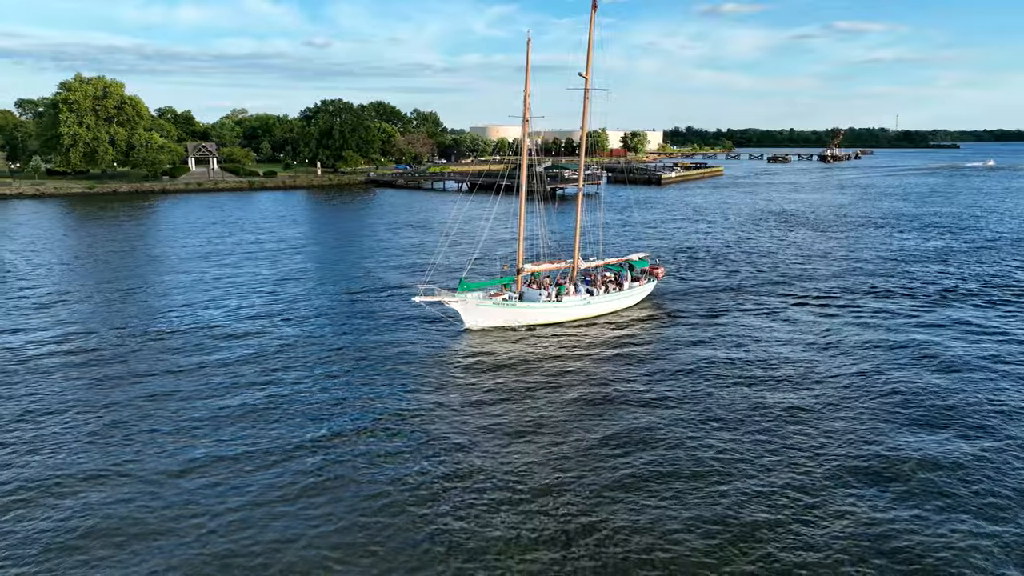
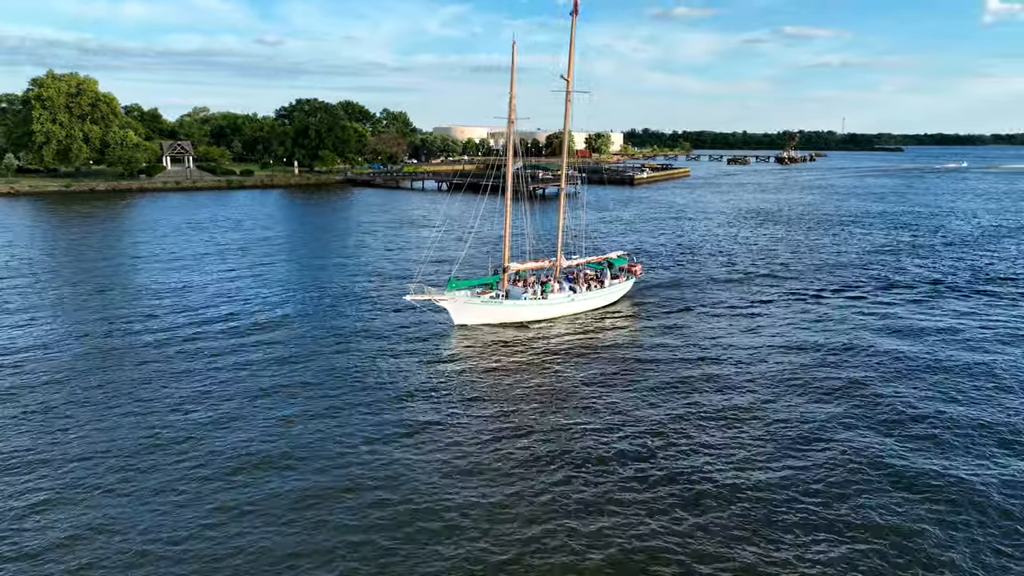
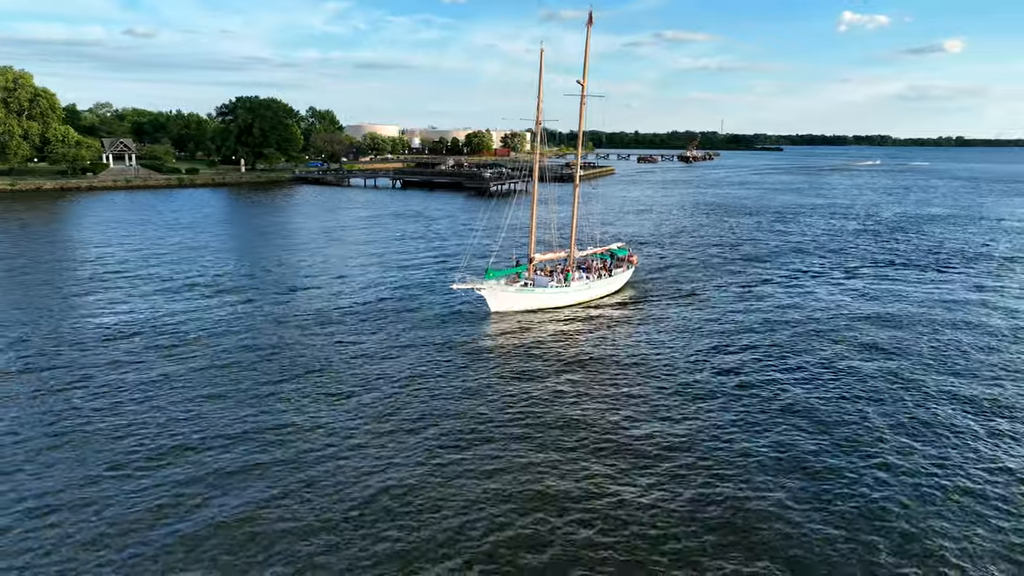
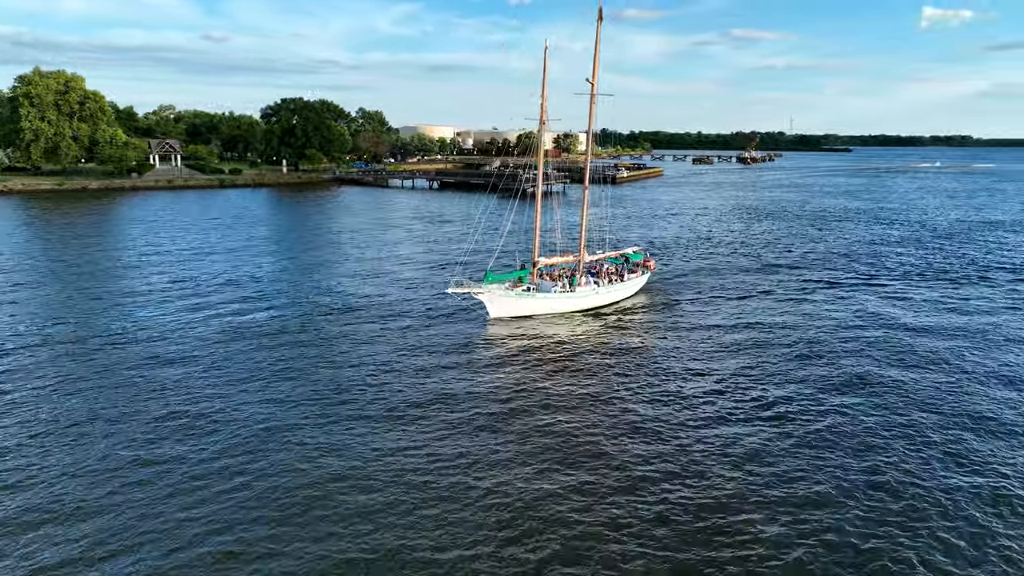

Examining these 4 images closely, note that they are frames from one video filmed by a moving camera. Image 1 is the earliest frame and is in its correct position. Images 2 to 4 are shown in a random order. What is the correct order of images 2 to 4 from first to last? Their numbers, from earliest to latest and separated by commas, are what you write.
2, 4, 3
